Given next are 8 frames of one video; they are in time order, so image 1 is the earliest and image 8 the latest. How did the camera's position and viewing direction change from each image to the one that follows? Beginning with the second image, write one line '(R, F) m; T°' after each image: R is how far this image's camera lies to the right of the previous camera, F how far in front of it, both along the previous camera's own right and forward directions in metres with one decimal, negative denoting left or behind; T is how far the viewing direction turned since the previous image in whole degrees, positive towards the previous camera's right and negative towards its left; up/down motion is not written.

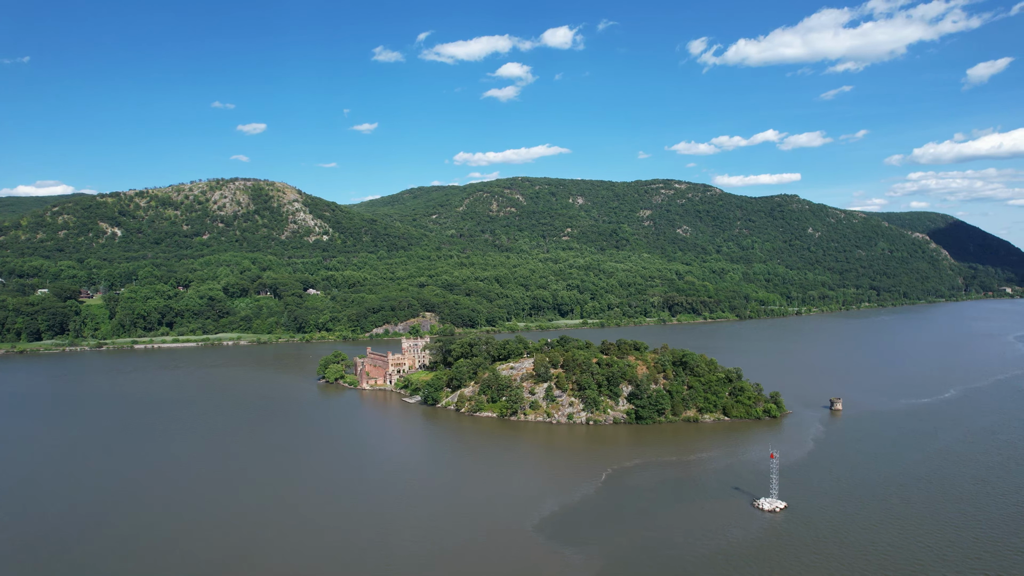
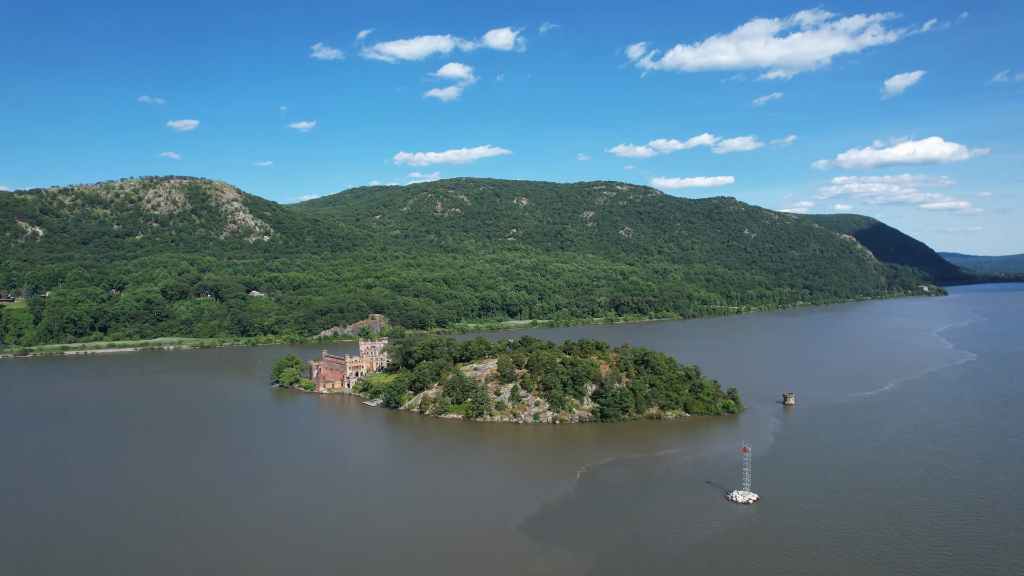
(-1.7, +0.1) m; +5°
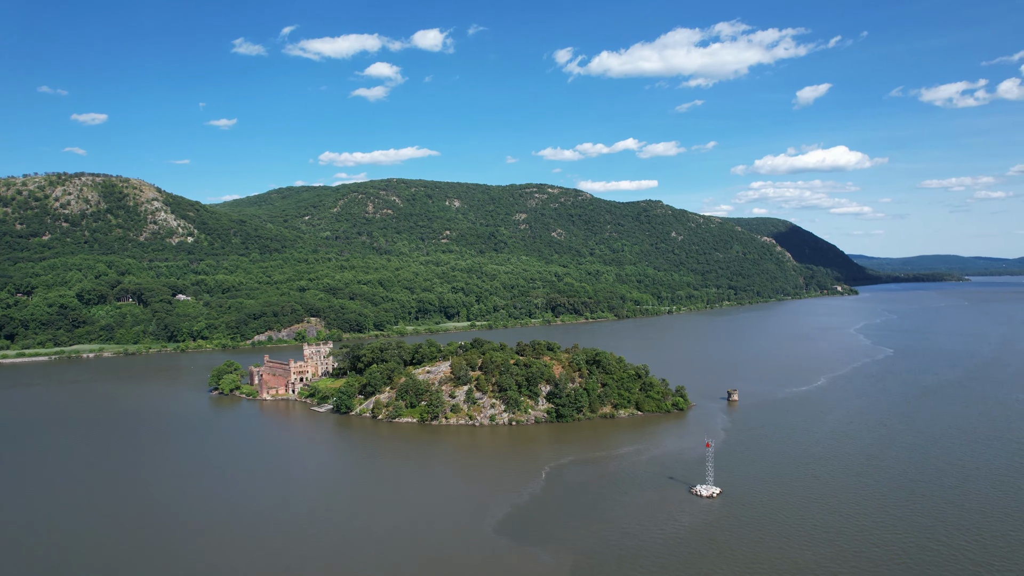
(-1.7, +0.2) m; +6°
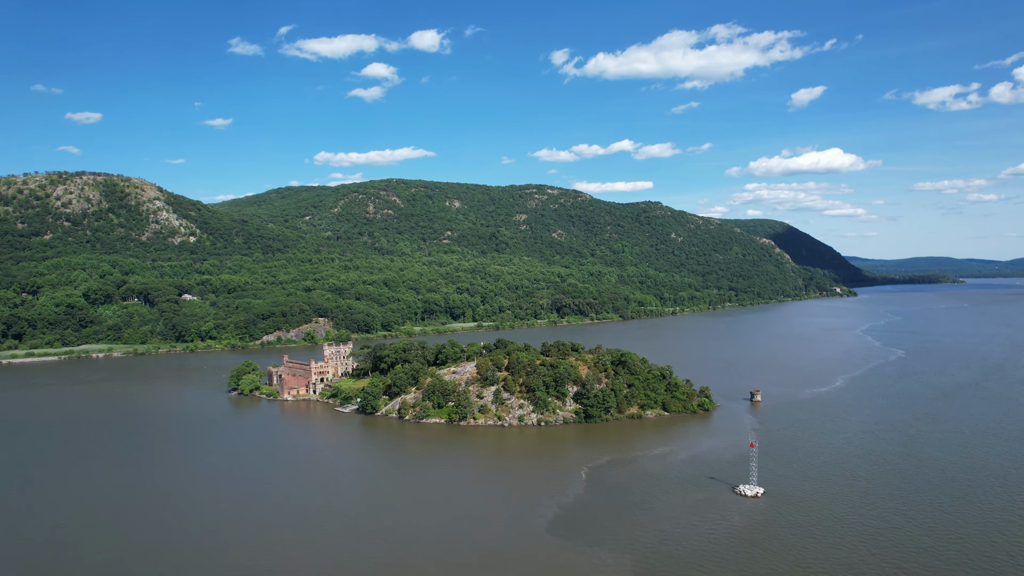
(-2.6, +0.1) m; 0°
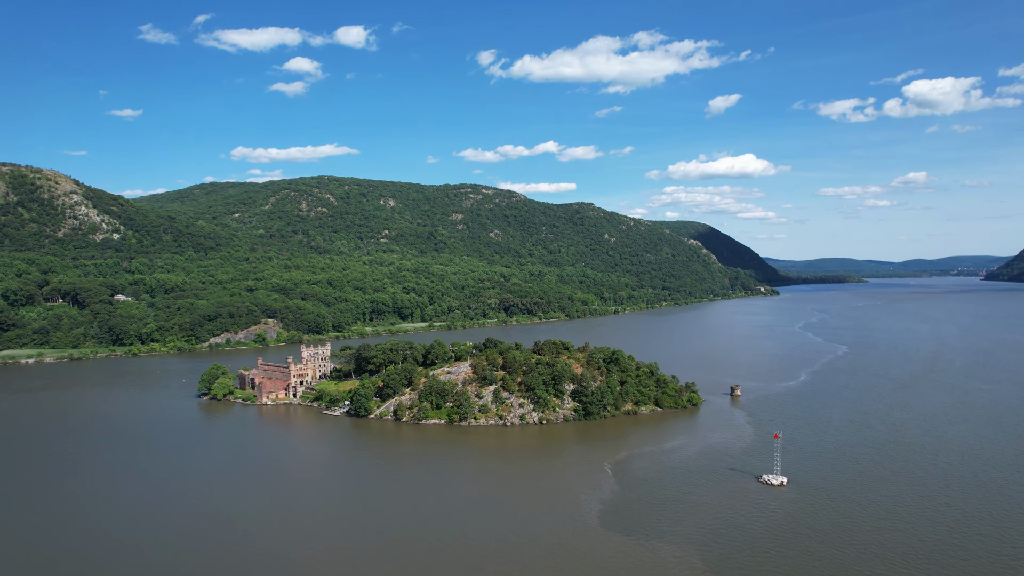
(-5.7, +0.3) m; +7°
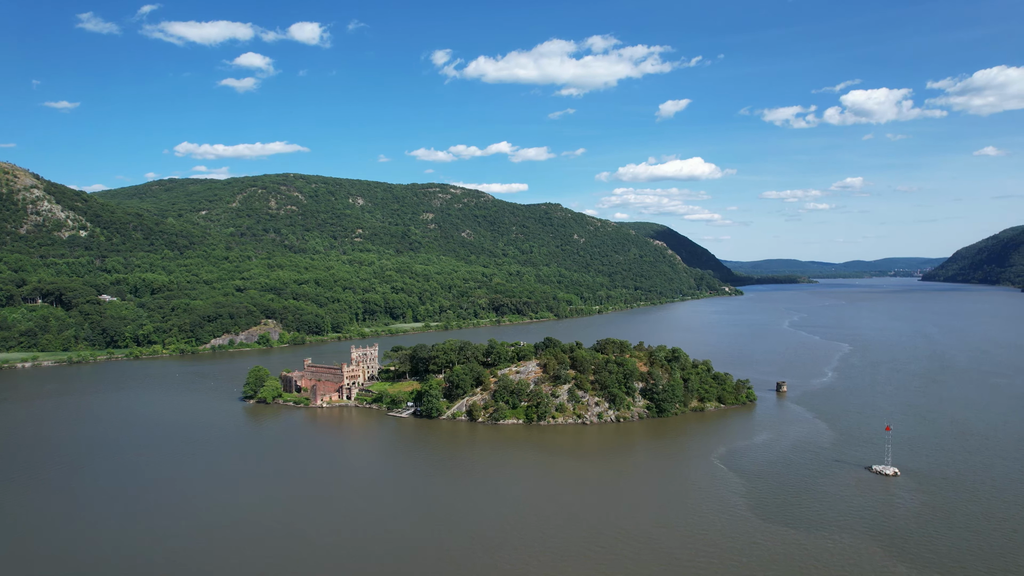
(-9.6, +0.3) m; +4°
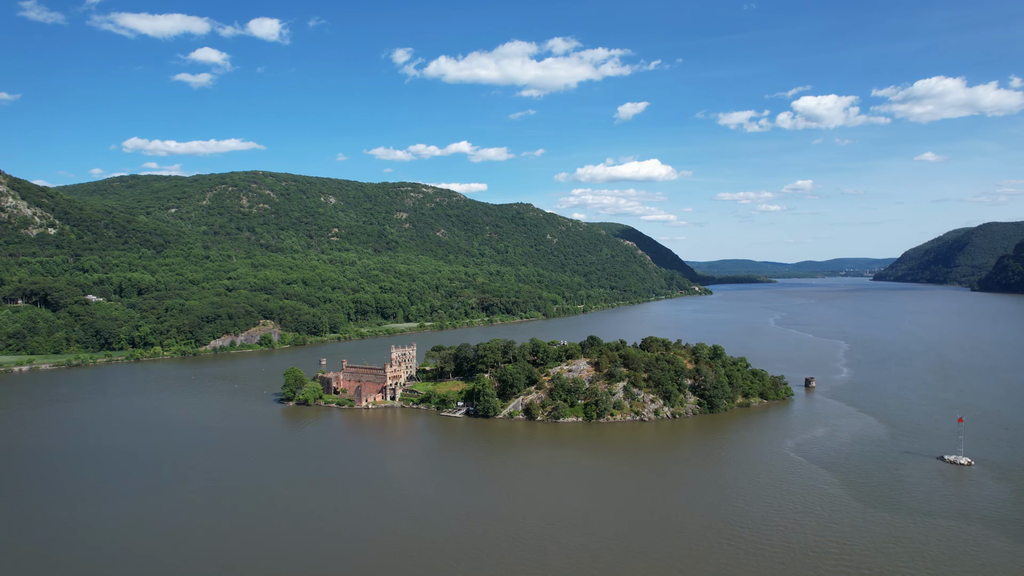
(-7.6, 0.0) m; +3°
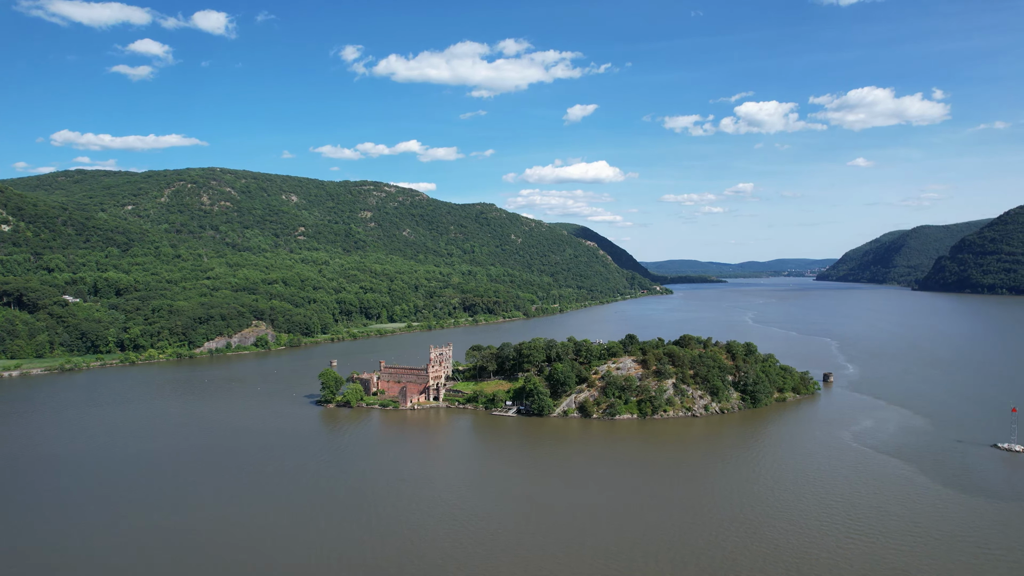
(-8.3, -0.1) m; +4°
